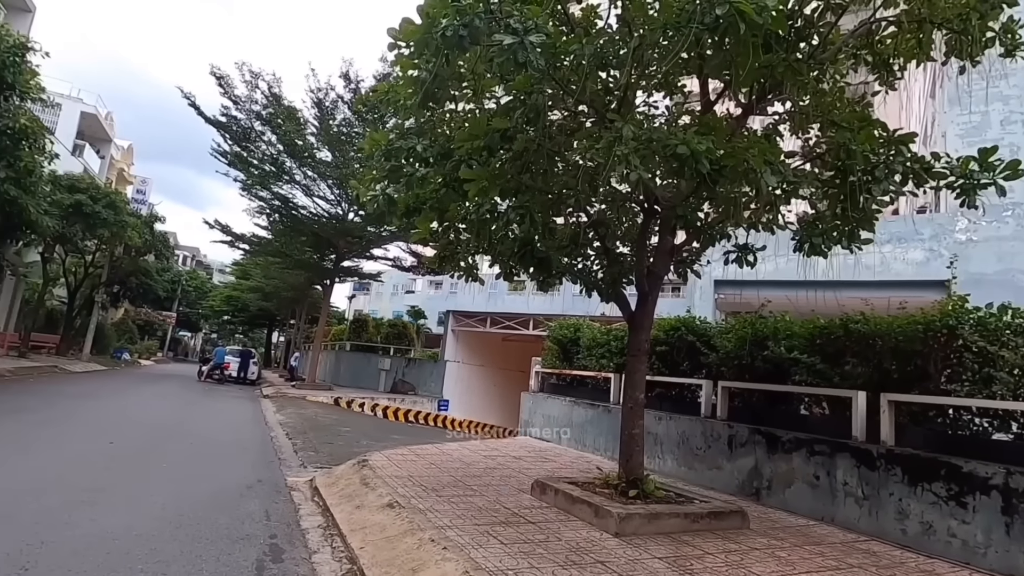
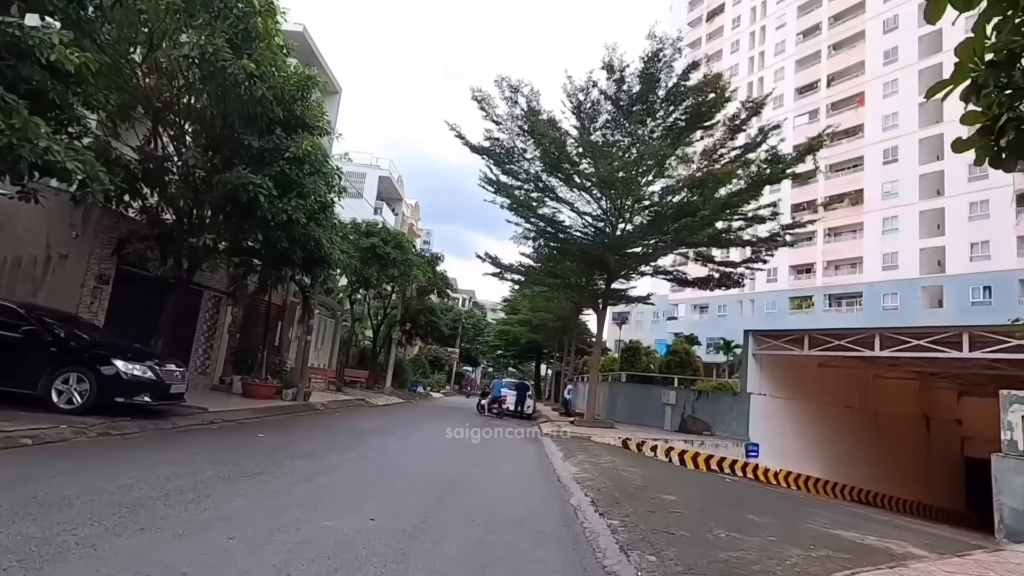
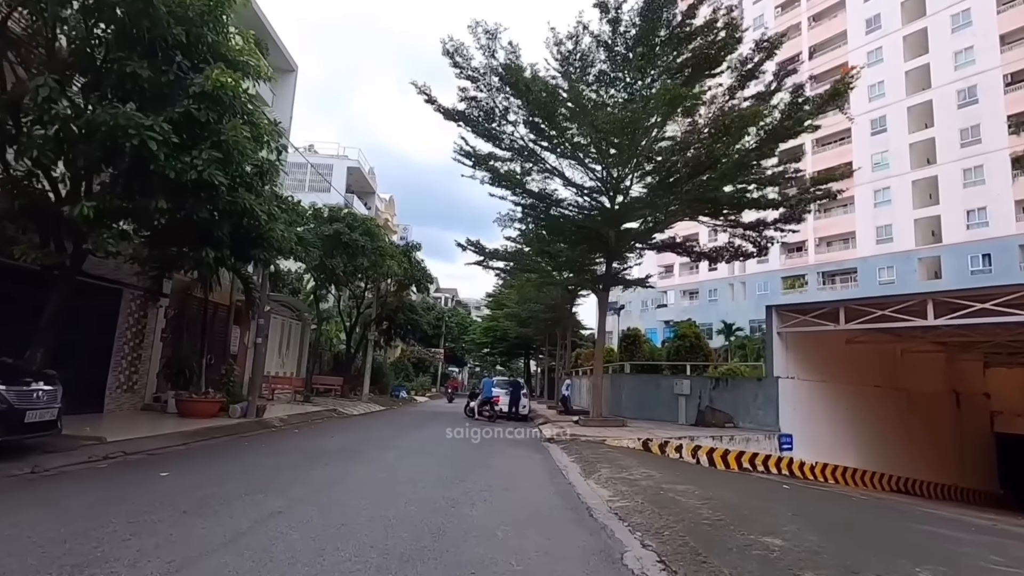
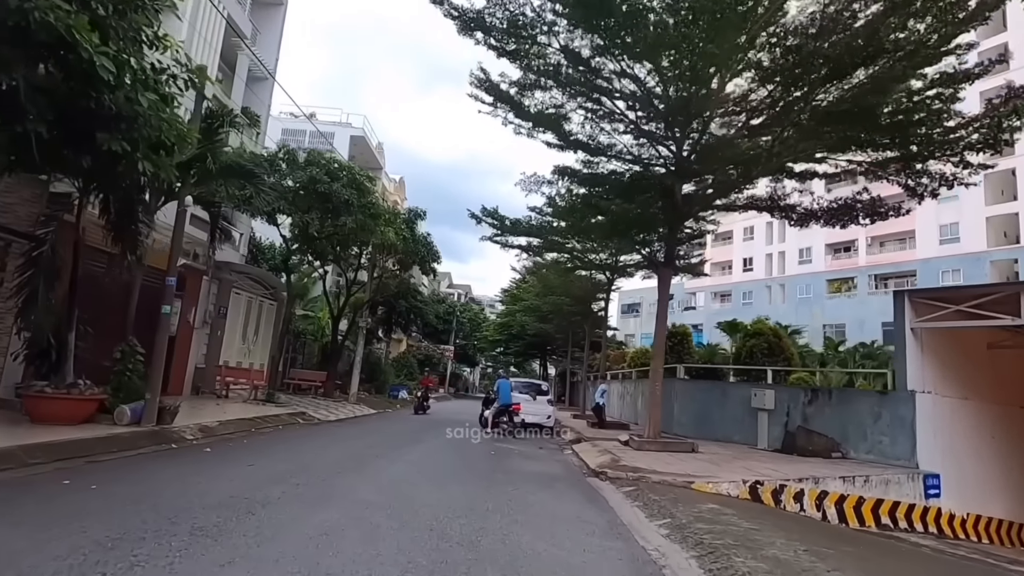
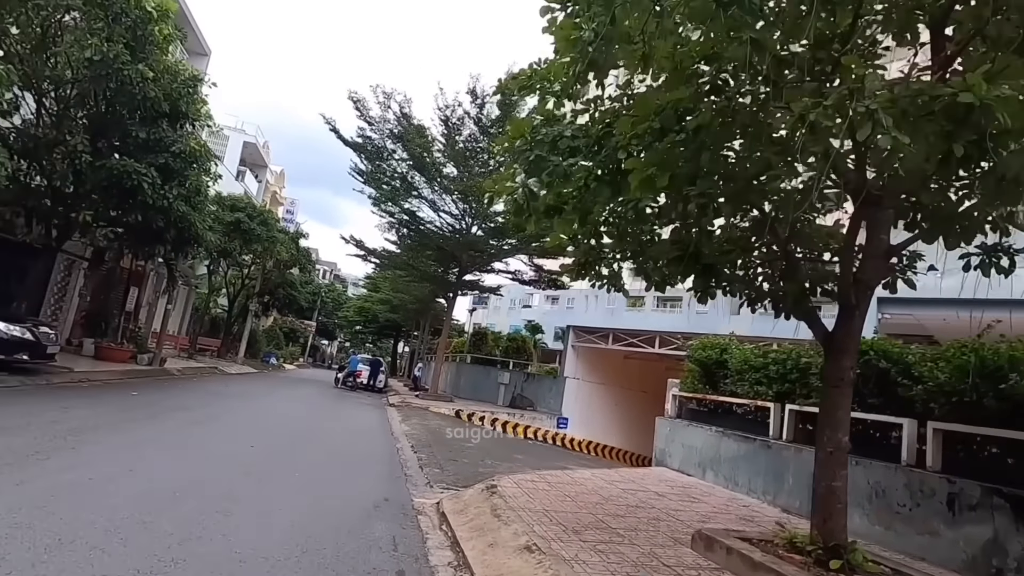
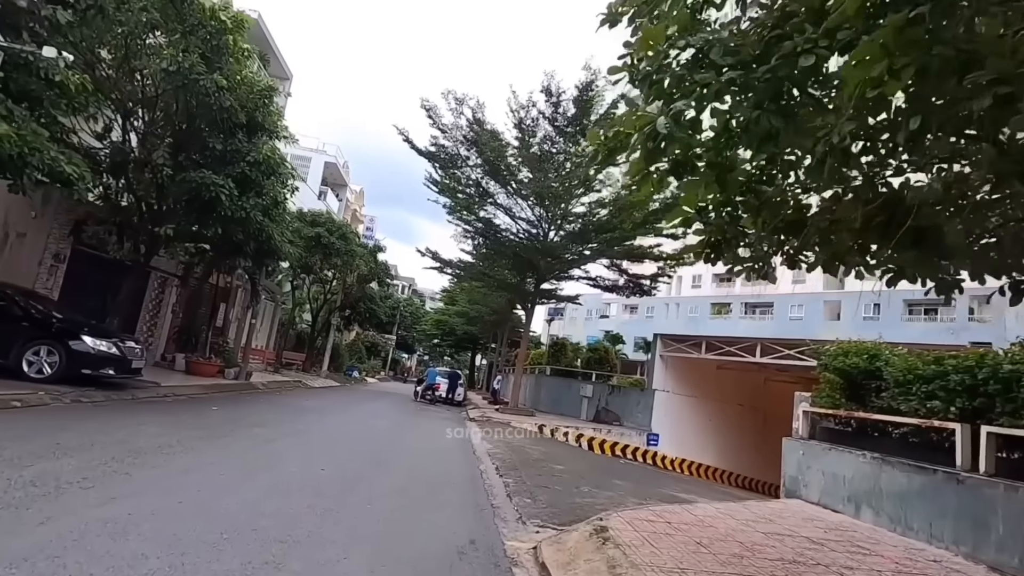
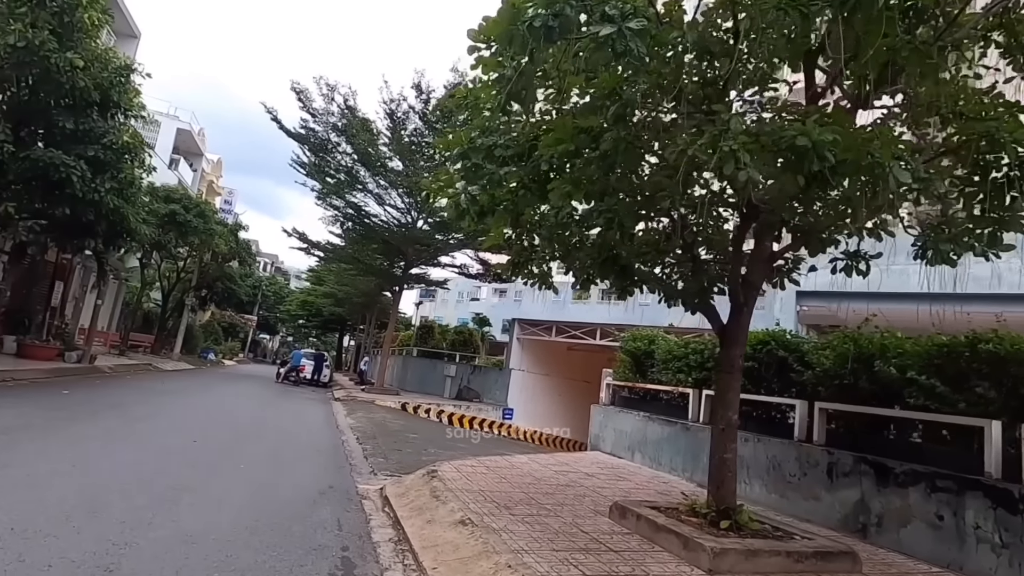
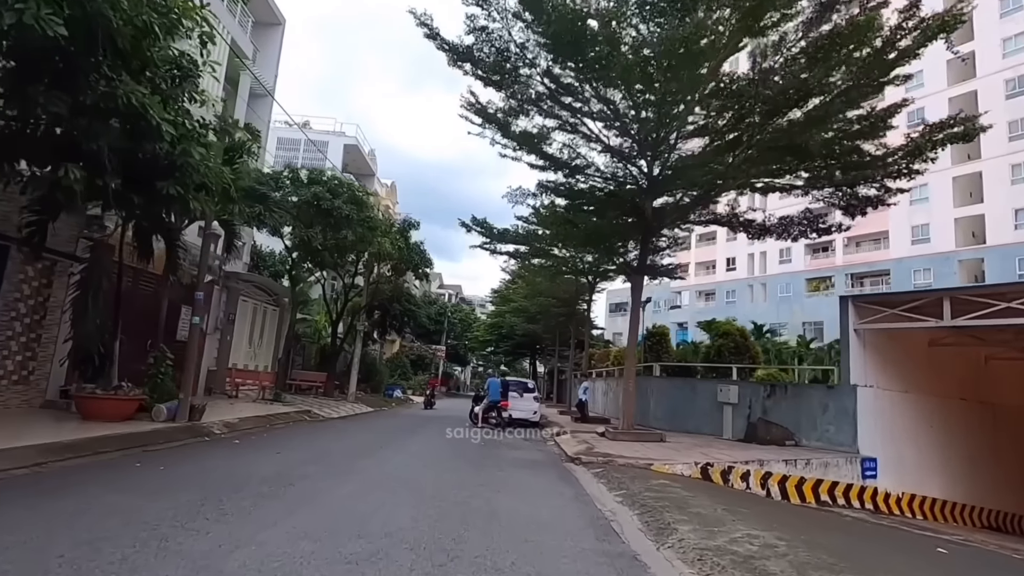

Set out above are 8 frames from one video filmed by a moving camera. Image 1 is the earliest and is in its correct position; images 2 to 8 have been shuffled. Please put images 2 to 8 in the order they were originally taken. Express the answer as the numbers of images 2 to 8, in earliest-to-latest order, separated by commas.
7, 5, 6, 2, 3, 8, 4
